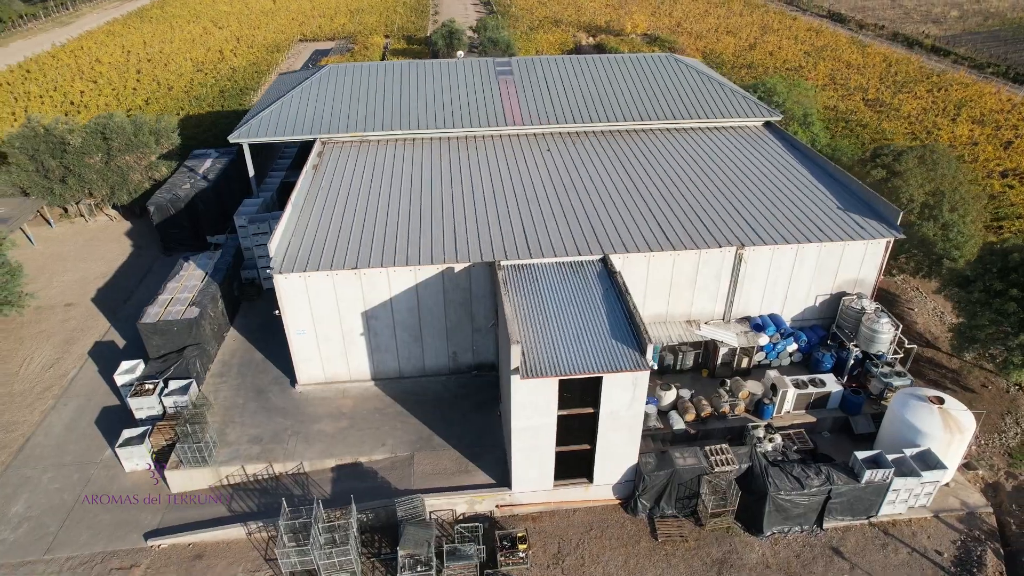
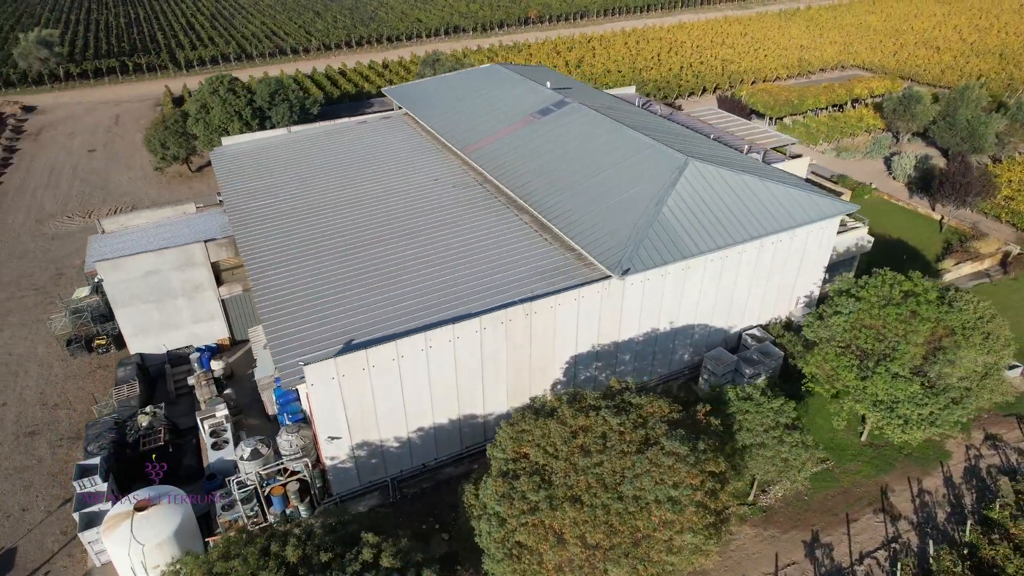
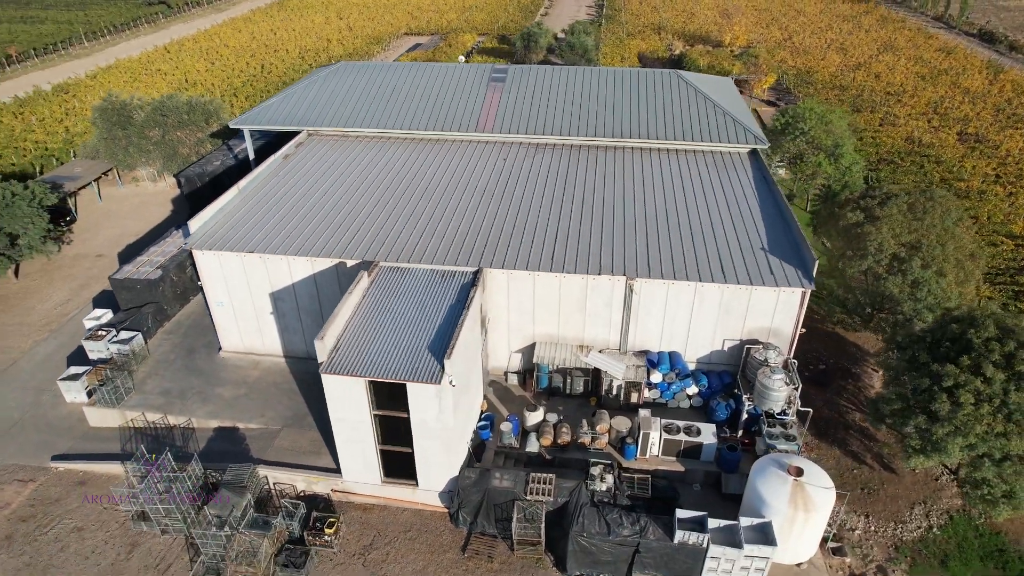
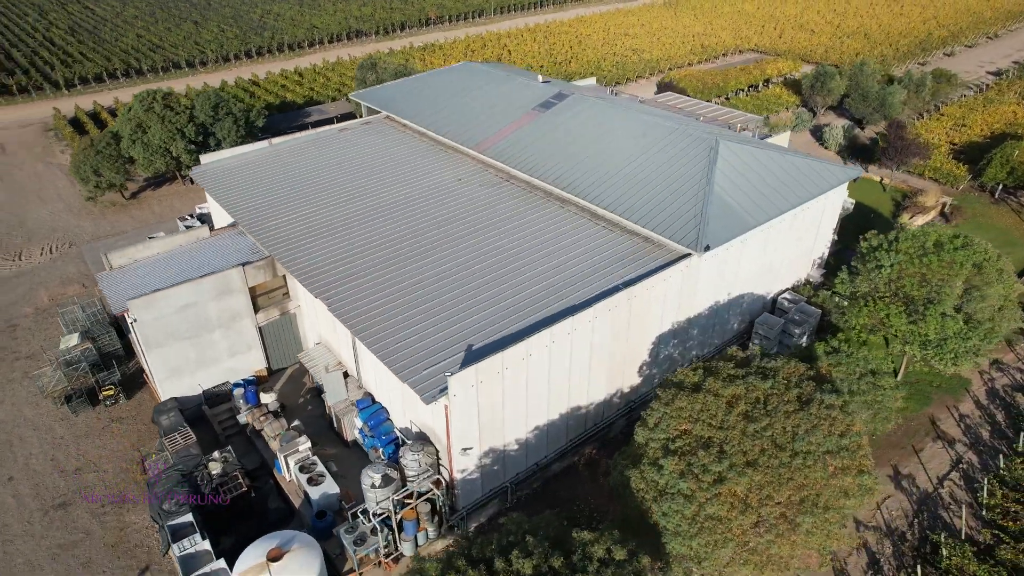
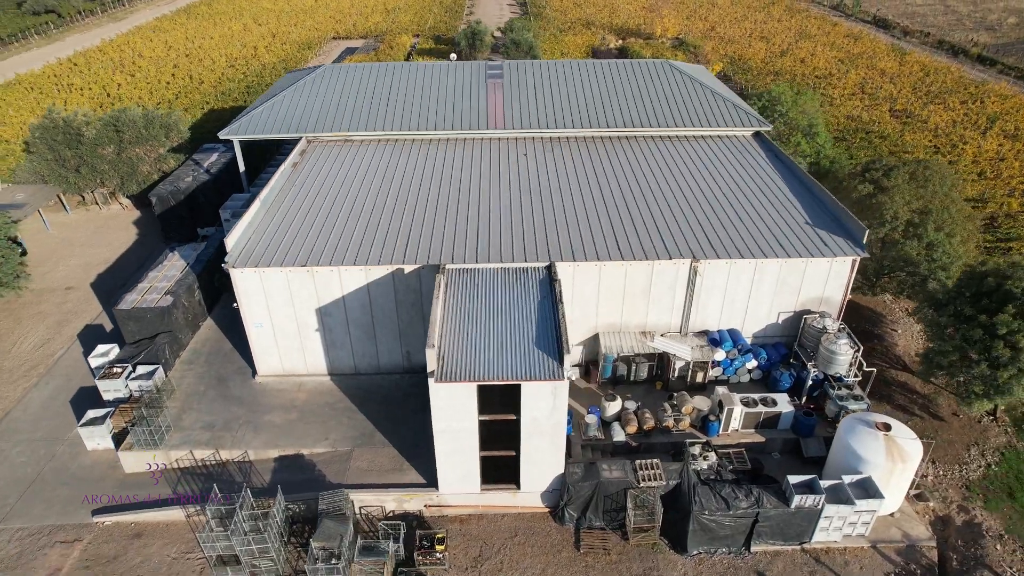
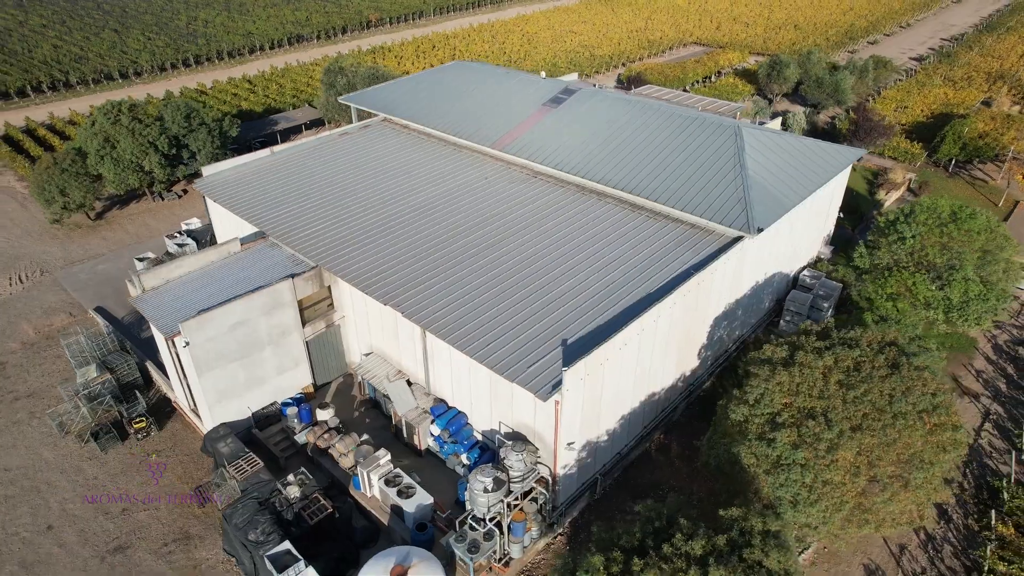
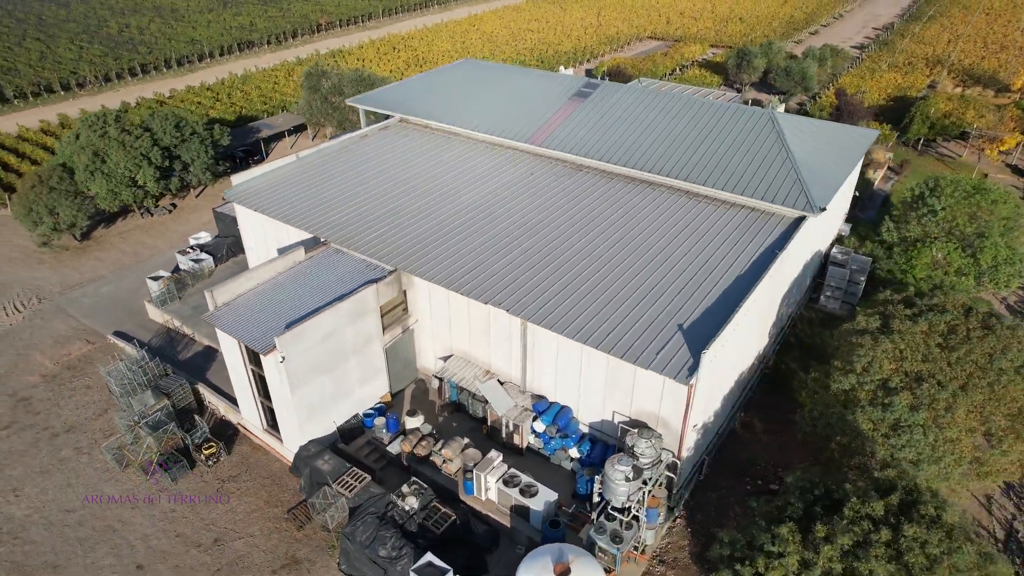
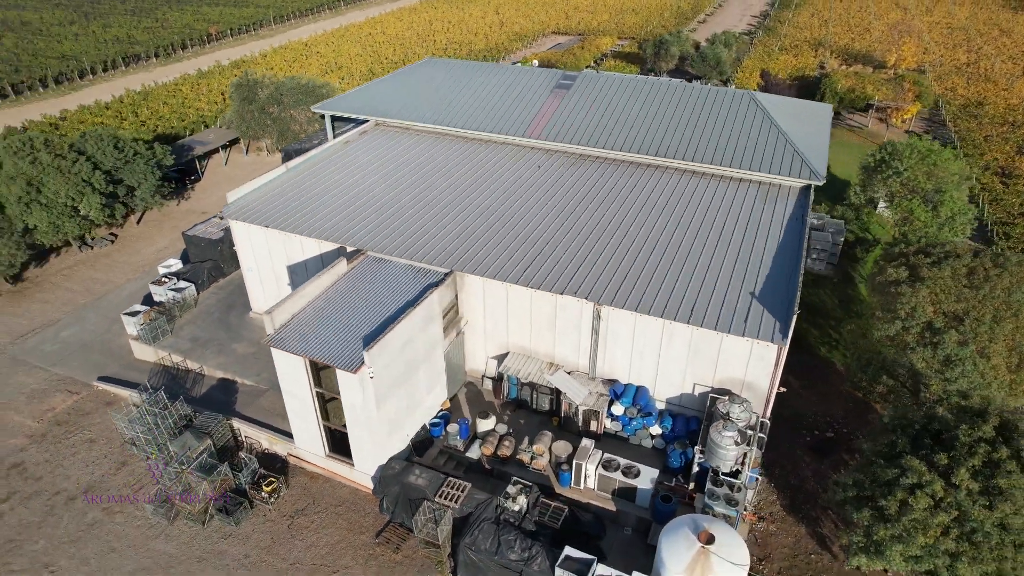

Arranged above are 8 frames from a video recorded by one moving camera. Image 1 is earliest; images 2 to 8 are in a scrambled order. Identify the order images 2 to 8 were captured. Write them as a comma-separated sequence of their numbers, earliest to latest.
5, 3, 8, 7, 6, 4, 2
